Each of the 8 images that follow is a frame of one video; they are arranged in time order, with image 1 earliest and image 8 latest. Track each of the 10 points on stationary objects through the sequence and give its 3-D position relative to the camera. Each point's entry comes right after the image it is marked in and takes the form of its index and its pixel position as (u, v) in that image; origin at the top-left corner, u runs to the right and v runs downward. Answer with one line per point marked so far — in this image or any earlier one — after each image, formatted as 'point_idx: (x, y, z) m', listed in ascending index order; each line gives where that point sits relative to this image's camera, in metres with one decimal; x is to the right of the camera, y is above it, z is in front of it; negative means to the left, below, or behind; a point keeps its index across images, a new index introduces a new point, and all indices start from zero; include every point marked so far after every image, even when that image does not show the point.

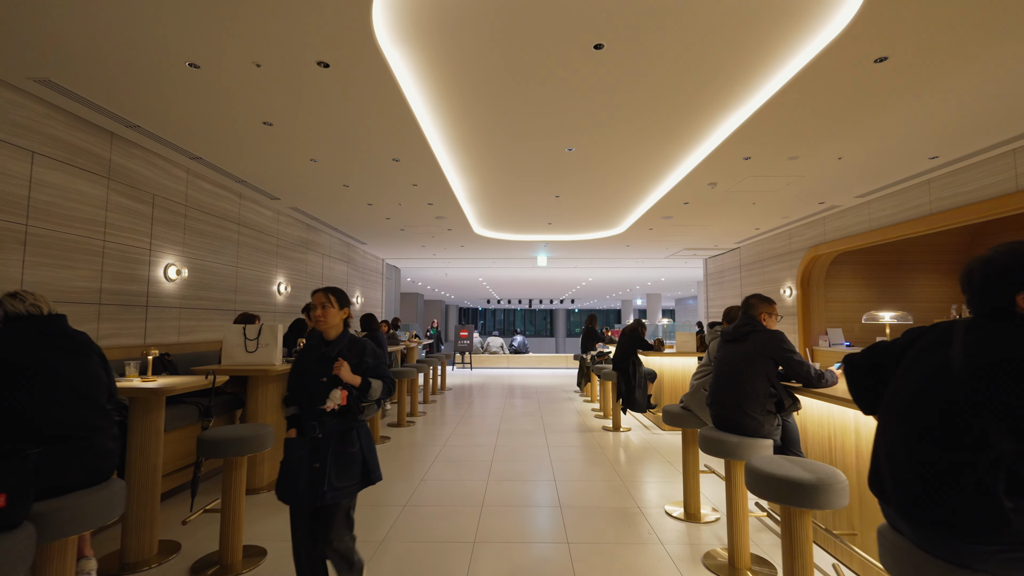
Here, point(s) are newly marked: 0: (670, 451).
0: (+1.9, -2.0, +6.1) m
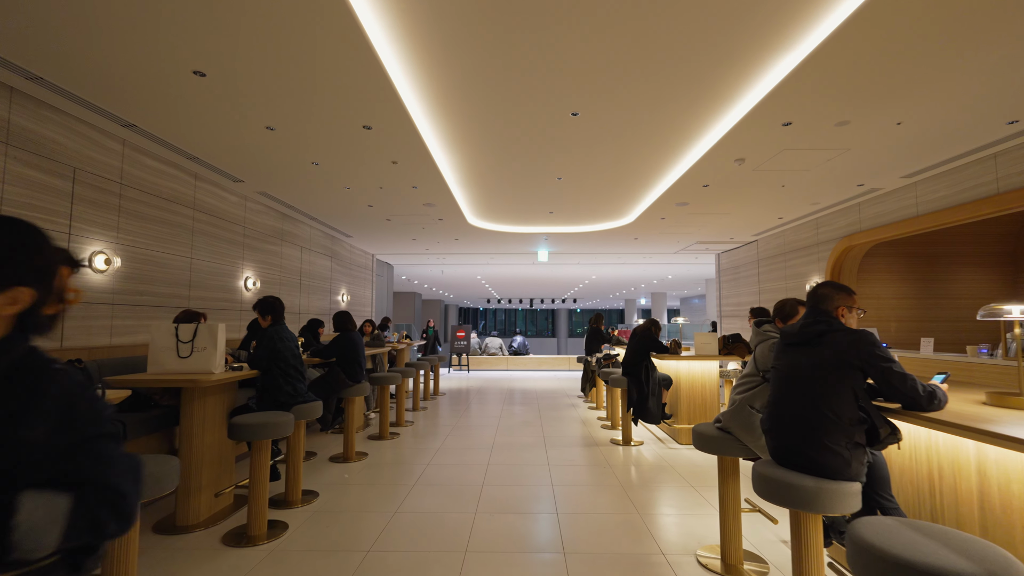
0: (+1.9, -1.9, +5.3) m
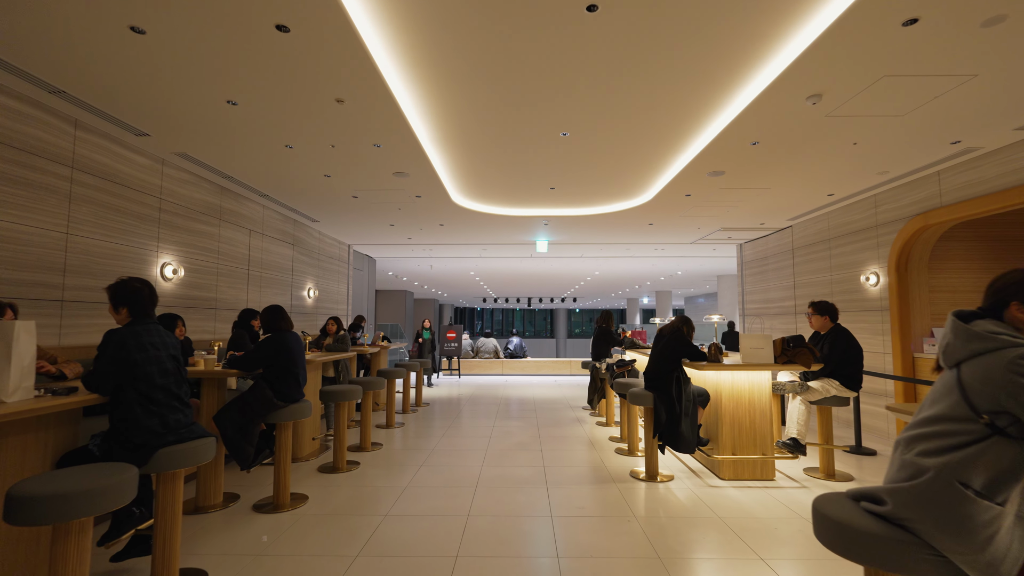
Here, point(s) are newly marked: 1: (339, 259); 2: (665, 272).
0: (+1.8, -1.8, +4.0) m
1: (-3.5, +0.6, +10.0) m
2: (+4.9, +0.5, +15.8) m
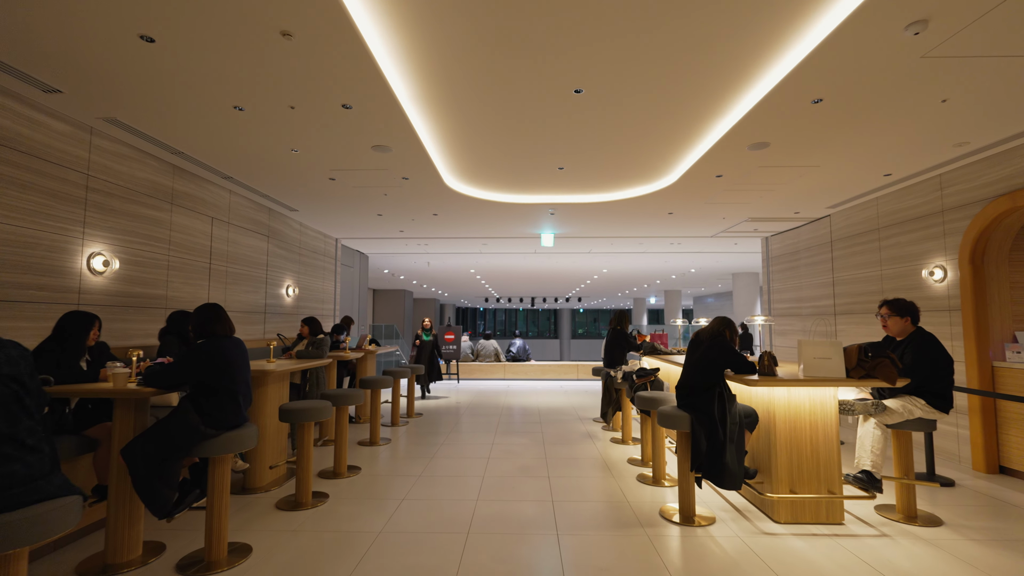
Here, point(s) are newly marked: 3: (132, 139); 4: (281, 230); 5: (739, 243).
0: (+1.8, -1.8, +3.0) m
1: (-3.5, +0.6, +9.1) m
2: (+5.0, +0.6, +14.9) m
3: (-3.5, +1.4, +4.5) m
4: (-3.5, +0.9, +7.4) m
5: (+4.6, +0.9, +9.9) m
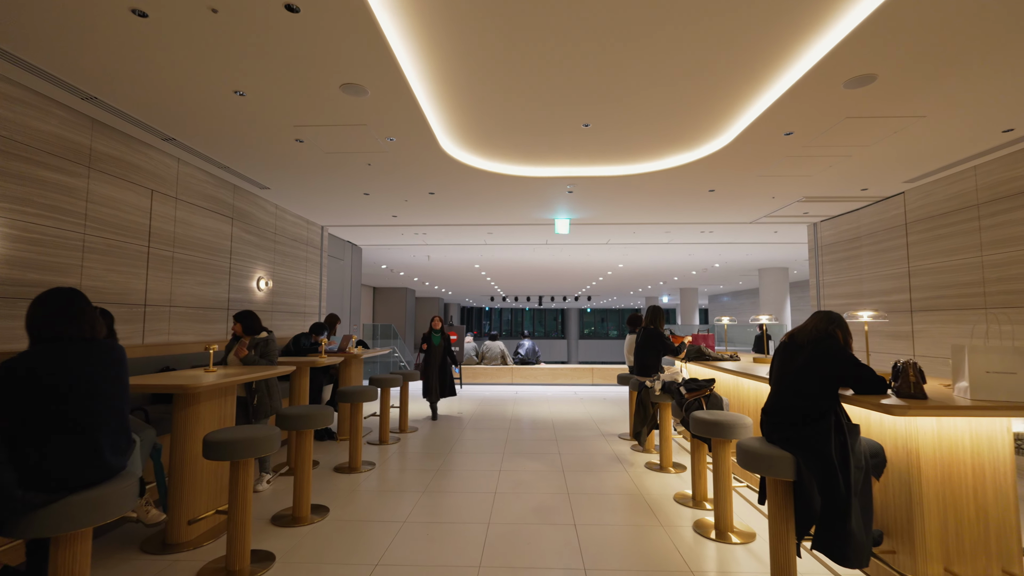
0: (+1.9, -1.7, +1.8) m
1: (-3.3, +0.7, +8.0) m
2: (+5.2, +0.7, +13.6) m
3: (-3.4, +1.5, +3.4) m
4: (-3.4, +1.0, +6.3) m
5: (+4.8, +1.0, +8.7) m
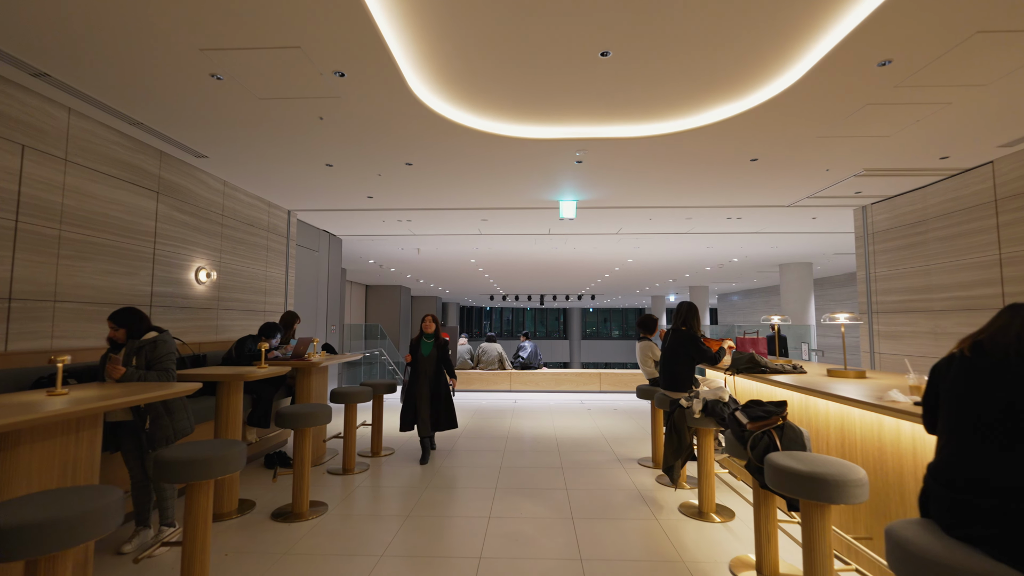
0: (+1.8, -1.6, +0.7) m
1: (-3.4, +0.8, +6.8) m
2: (+5.2, +0.7, +12.4) m
3: (-3.4, +1.5, +2.2) m
4: (-3.4, +1.1, +5.1) m
5: (+4.7, +1.1, +7.5) m
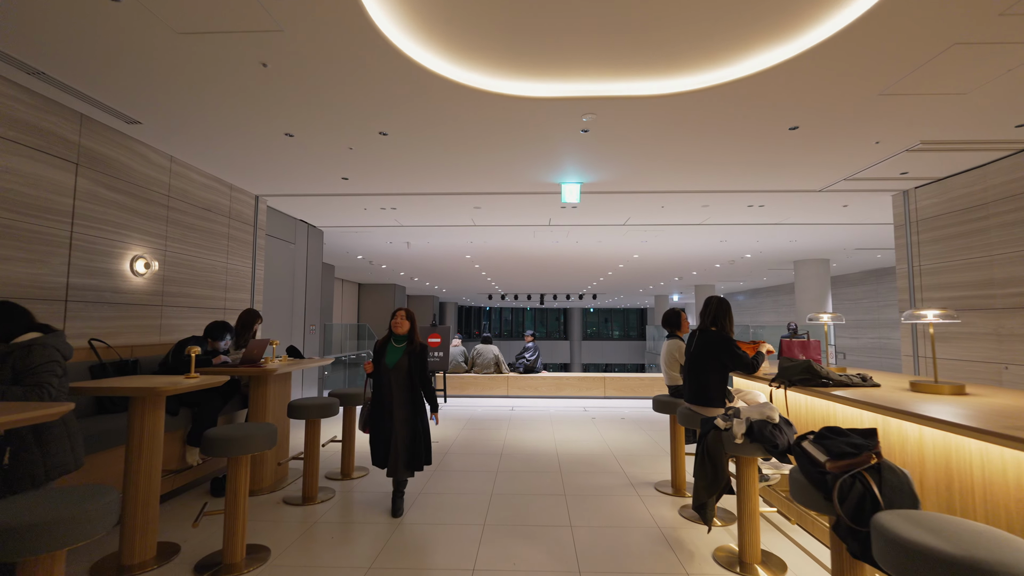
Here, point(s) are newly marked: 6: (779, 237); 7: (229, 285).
0: (+1.8, -1.5, -0.2) m
1: (-3.4, +0.9, +6.0) m
2: (+5.1, +0.8, +11.6) m
3: (-3.5, +1.6, +1.4) m
4: (-3.5, +1.1, +4.3) m
5: (+4.7, +1.2, +6.7) m
6: (+5.1, +1.0, +9.3) m
7: (-3.4, 0.0, +6.0) m
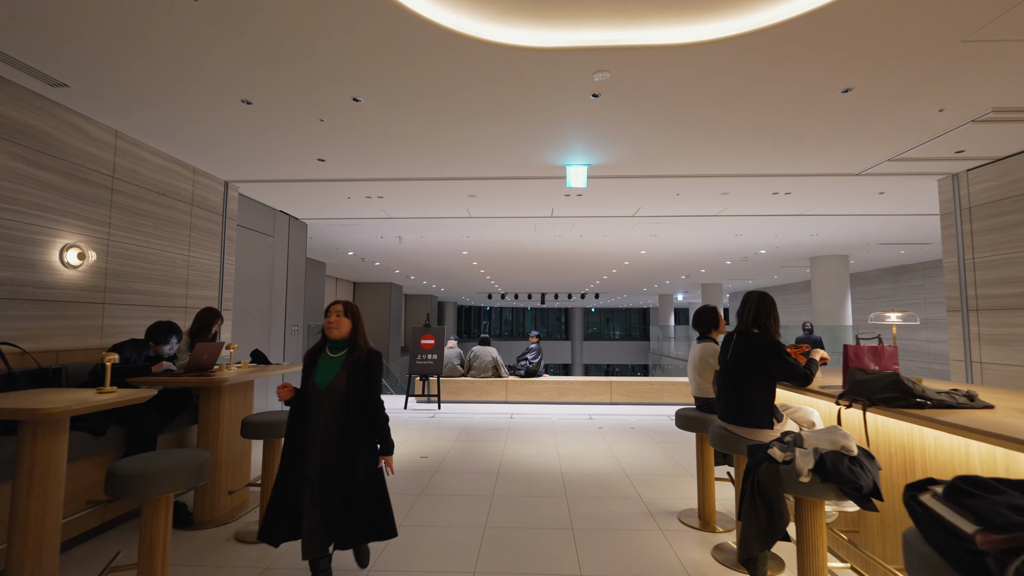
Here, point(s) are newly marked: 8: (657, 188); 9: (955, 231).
0: (+1.8, -1.5, -0.9) m
1: (-3.4, +0.9, +5.3) m
2: (+5.1, +0.8, +10.9) m
3: (-3.5, +1.7, +0.7) m
4: (-3.5, +1.2, +3.6) m
5: (+4.6, +1.2, +6.0) m
6: (+5.1, +1.0, +8.6) m
7: (-3.4, +0.1, +5.3) m
8: (+1.8, +1.3, +6.2) m
9: (+4.9, +0.6, +5.5) m
